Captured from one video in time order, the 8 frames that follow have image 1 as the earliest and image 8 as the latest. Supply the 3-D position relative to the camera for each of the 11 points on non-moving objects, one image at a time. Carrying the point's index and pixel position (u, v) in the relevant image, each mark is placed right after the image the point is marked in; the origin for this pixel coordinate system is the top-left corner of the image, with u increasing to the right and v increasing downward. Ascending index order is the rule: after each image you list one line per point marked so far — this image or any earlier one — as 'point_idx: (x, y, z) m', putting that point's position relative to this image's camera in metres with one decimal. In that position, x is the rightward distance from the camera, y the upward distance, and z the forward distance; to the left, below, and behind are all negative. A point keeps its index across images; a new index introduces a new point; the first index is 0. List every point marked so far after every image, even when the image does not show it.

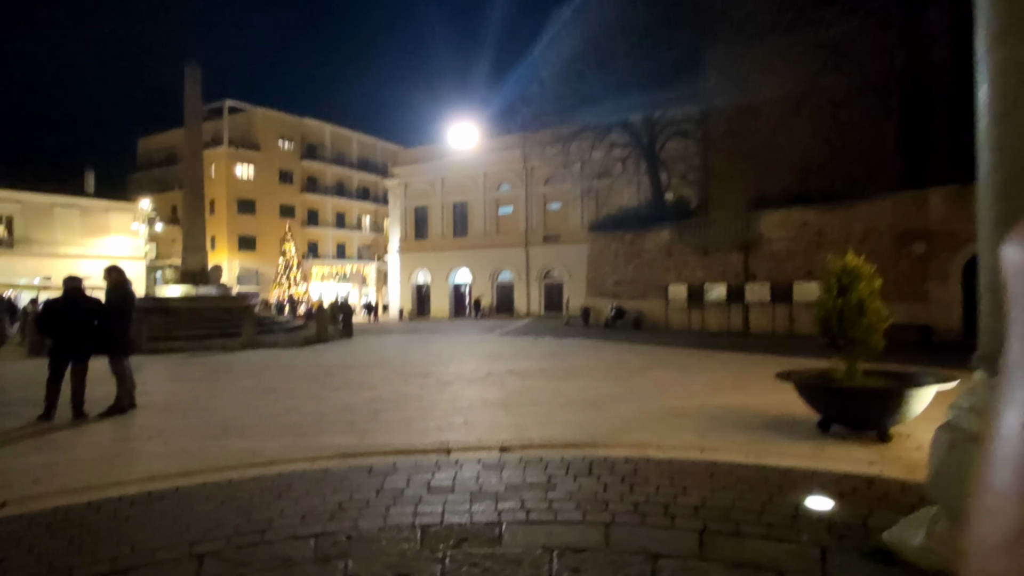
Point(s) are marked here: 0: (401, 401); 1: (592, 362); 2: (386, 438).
0: (-1.3, -1.4, +7.2) m
1: (+1.4, -1.3, +10.6) m
2: (-1.1, -1.3, +5.3) m
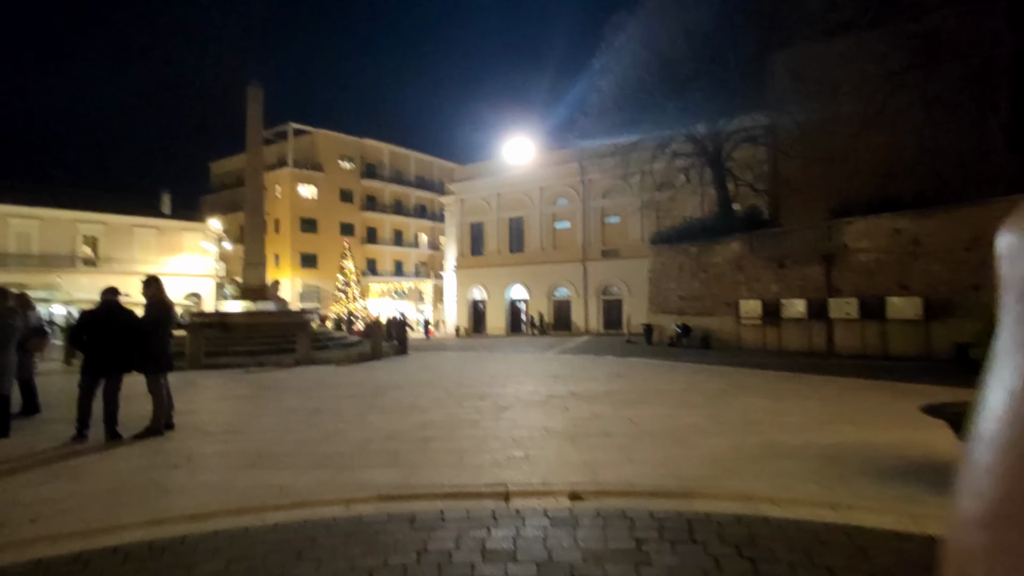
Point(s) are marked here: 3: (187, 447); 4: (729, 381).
0: (-0.6, -1.5, +6.4) m
1: (+2.4, -1.6, +9.6) m
2: (-0.6, -1.4, +4.5) m
3: (-3.2, -1.6, +6.0) m
4: (+3.6, -1.6, +10.1) m
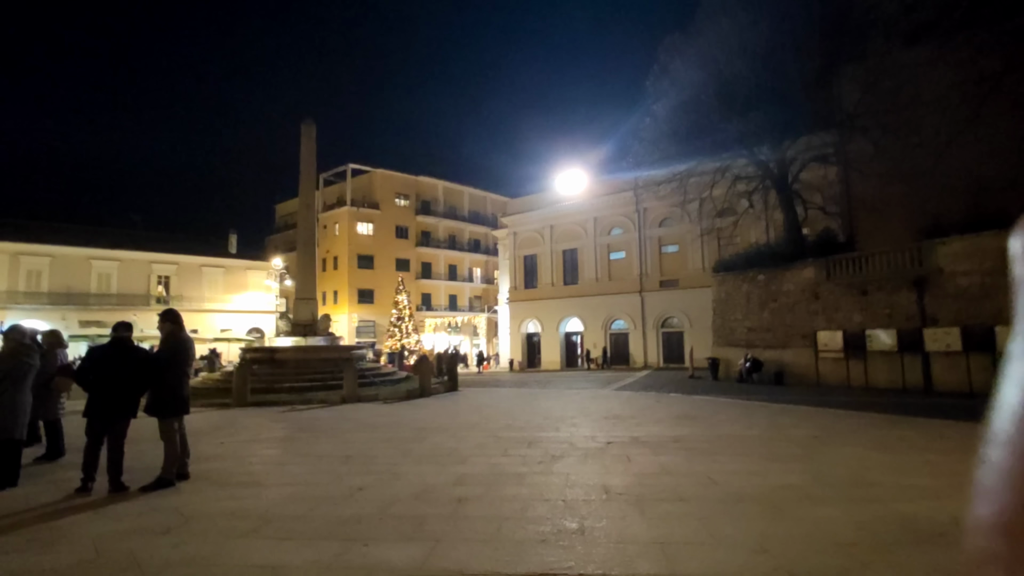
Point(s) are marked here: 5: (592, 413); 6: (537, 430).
0: (-0.1, -1.8, +5.5) m
1: (+3.2, -2.0, +8.3) m
2: (-0.3, -1.6, +3.6) m
3: (-2.8, -1.9, +5.3) m
4: (+4.4, -2.0, +8.7) m
5: (+1.5, -2.4, +11.5) m
6: (+0.4, -2.1, +9.1) m
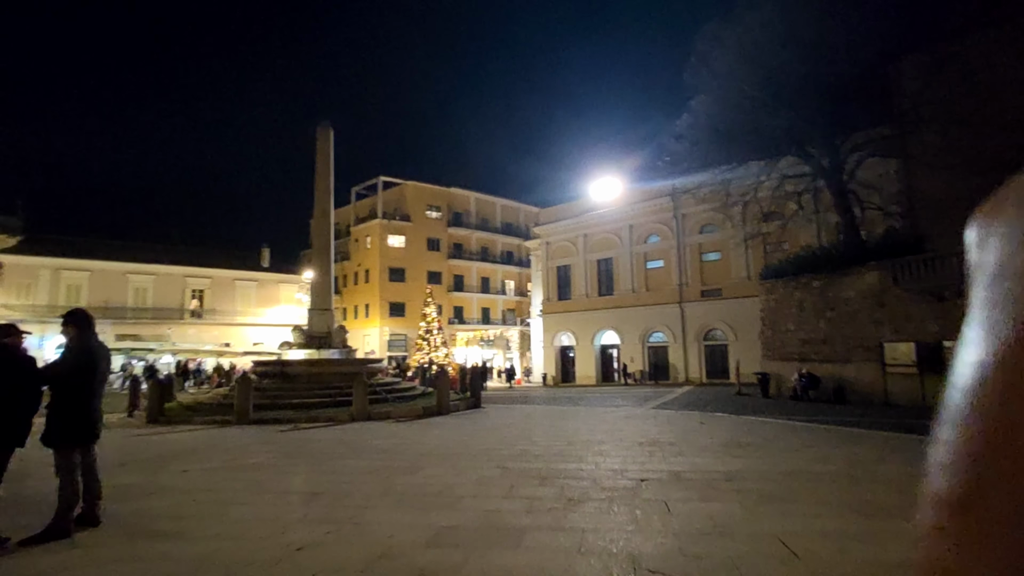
0: (-0.2, -1.7, +3.9) m
1: (+3.3, -1.9, +6.6) m
2: (-0.5, -1.5, +2.1) m
3: (-2.8, -1.8, +3.9) m
4: (+4.5, -2.0, +6.9) m
5: (+1.8, -2.4, +9.8) m
6: (+0.5, -2.1, +7.5) m
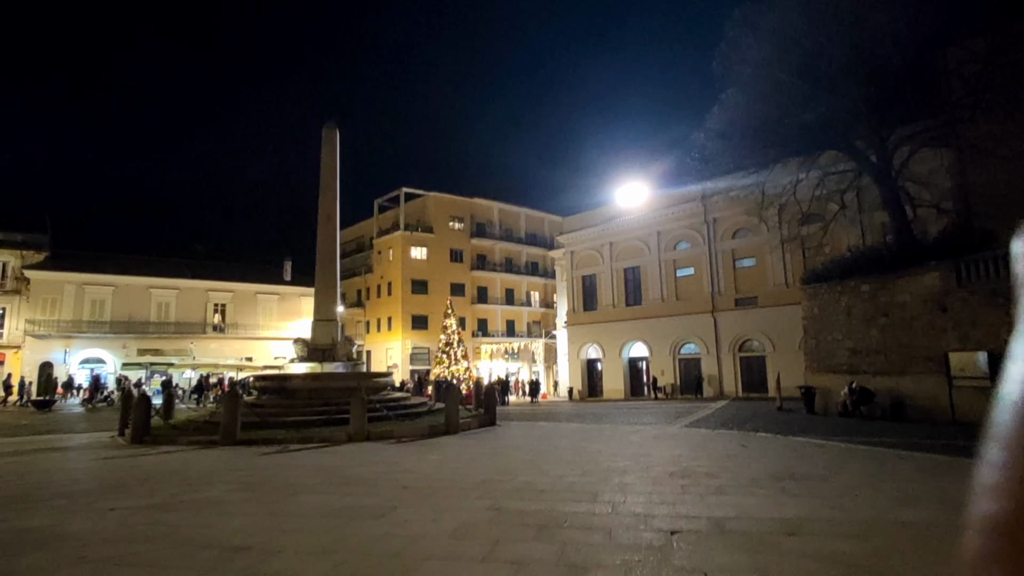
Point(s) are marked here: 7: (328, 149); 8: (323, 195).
0: (-0.4, -1.6, +2.5) m
1: (+3.2, -1.8, +5.0) m
2: (-0.7, -1.3, +0.6) m
3: (-3.0, -1.7, +2.6) m
4: (+4.5, -1.9, +5.2) m
5: (+1.9, -2.4, +8.3) m
6: (+0.5, -2.1, +6.0) m
7: (-5.8, +4.4, +18.9) m
8: (-5.8, +2.9, +18.7) m
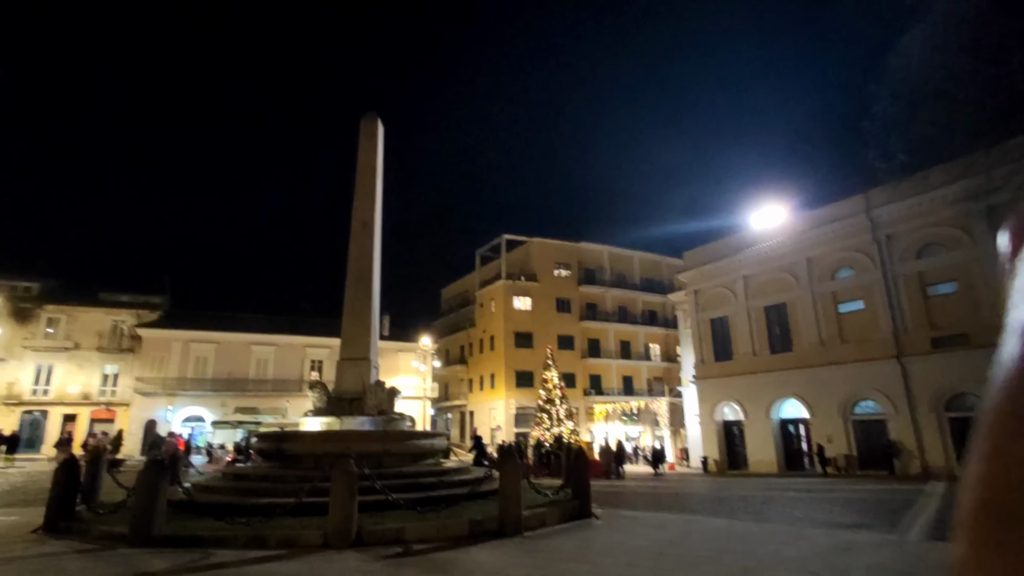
0: (-1.4, -0.5, -2.9) m
1: (+2.6, -0.8, -1.2) m
2: (-2.1, 0.0, -4.6) m
3: (-3.9, -0.7, -2.3) m
4: (+4.0, -0.8, -1.2) m
5: (+2.0, -1.8, +2.2) m
6: (+0.2, -1.3, +0.3) m
7: (-3.5, +3.7, +14.8) m
8: (-3.6, +2.2, +14.4) m
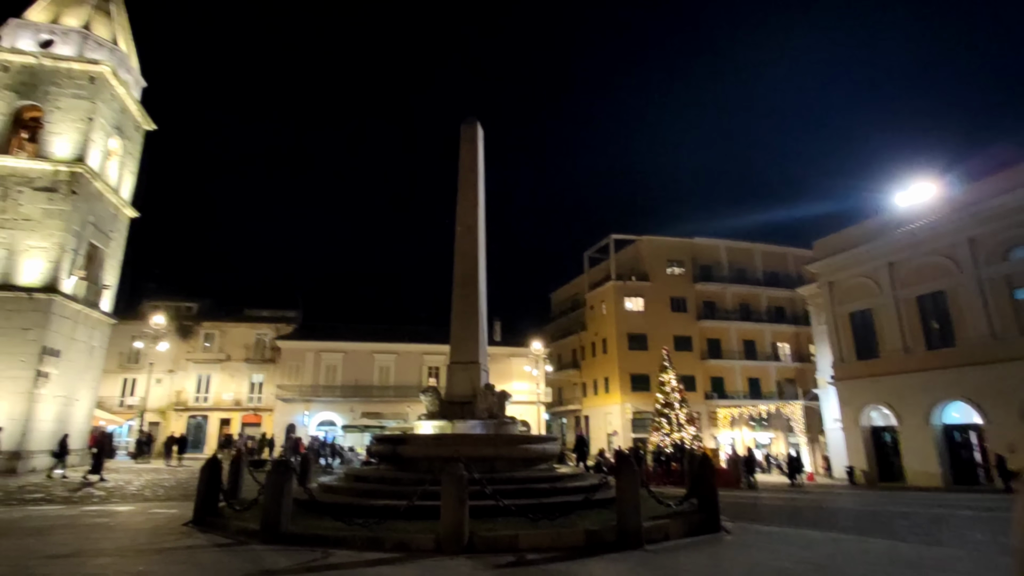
0: (-2.0, -0.3, -3.2) m
1: (+2.2, -0.6, -2.2) m
2: (-3.1, +0.1, -4.7) m
3: (-4.5, -0.6, -2.1) m
4: (+3.5, -0.5, -2.5) m
5: (+2.3, -1.5, +1.2) m
6: (+0.1, -1.1, -0.3) m
7: (-1.0, +3.6, +14.7) m
8: (-1.1, +2.2, +14.3) m
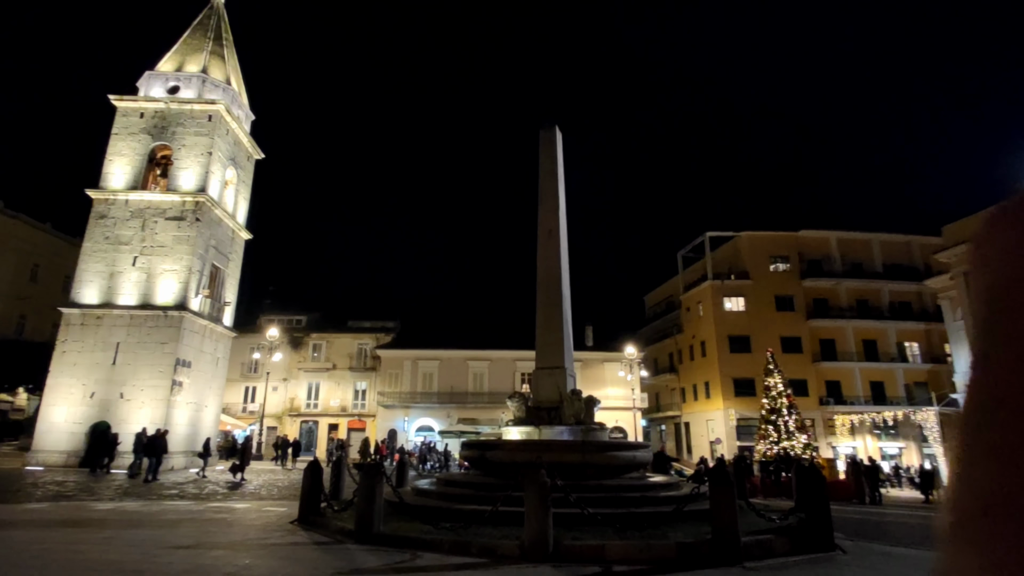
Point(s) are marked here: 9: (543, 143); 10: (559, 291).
0: (-2.8, -0.2, -3.1) m
1: (+1.5, -0.3, -2.9) m
2: (-4.1, +0.2, -4.5) m
3: (-5.0, -0.6, -1.7) m
4: (+2.8, -0.2, -3.3) m
5: (+2.2, -1.4, +0.5) m
6: (-0.2, -1.0, -0.7) m
7: (+0.9, +3.6, +14.4) m
8: (+0.7, +2.1, +14.1) m
9: (+0.8, +3.8, +15.2) m
10: (+1.0, +0.1, +13.2) m
